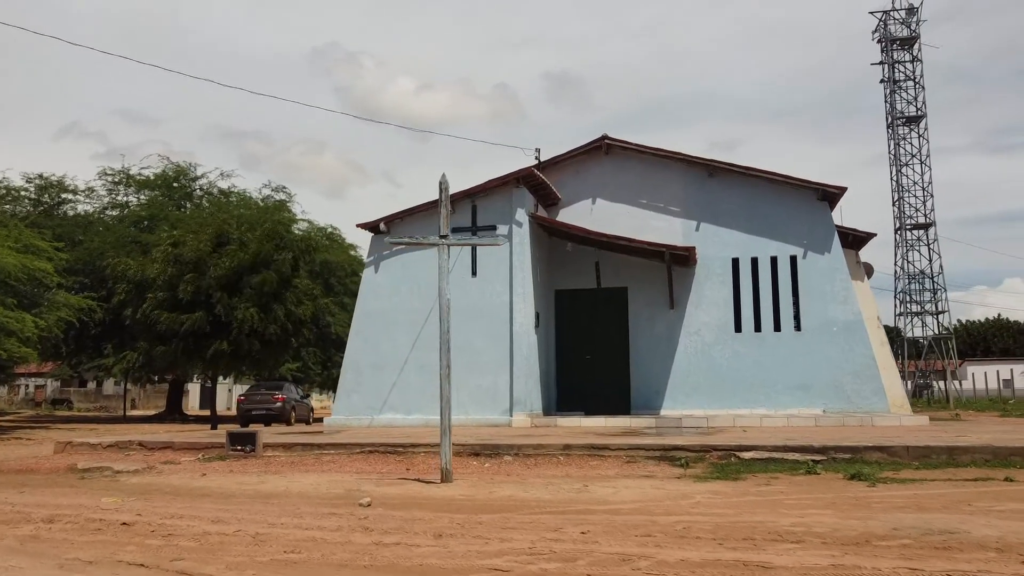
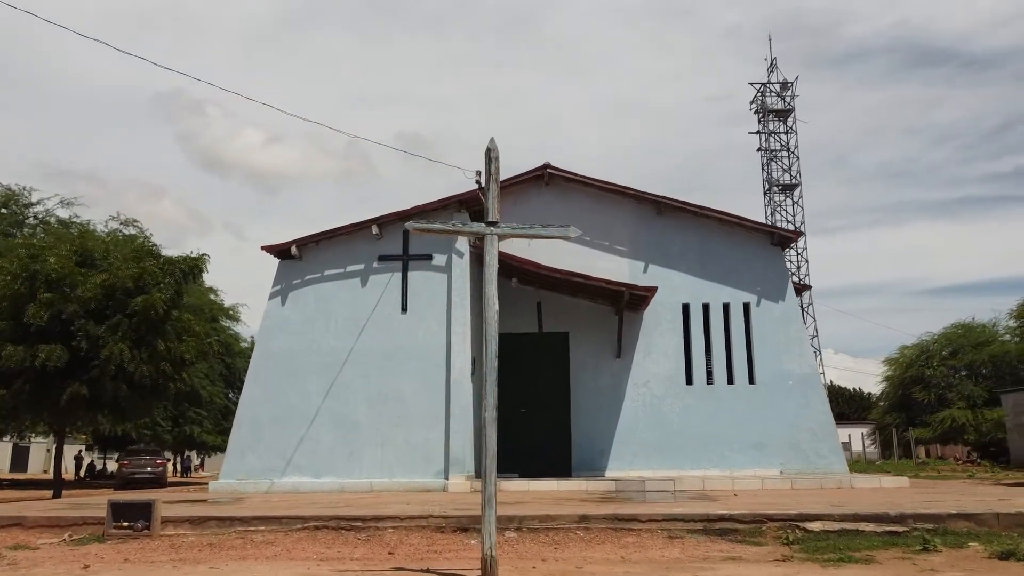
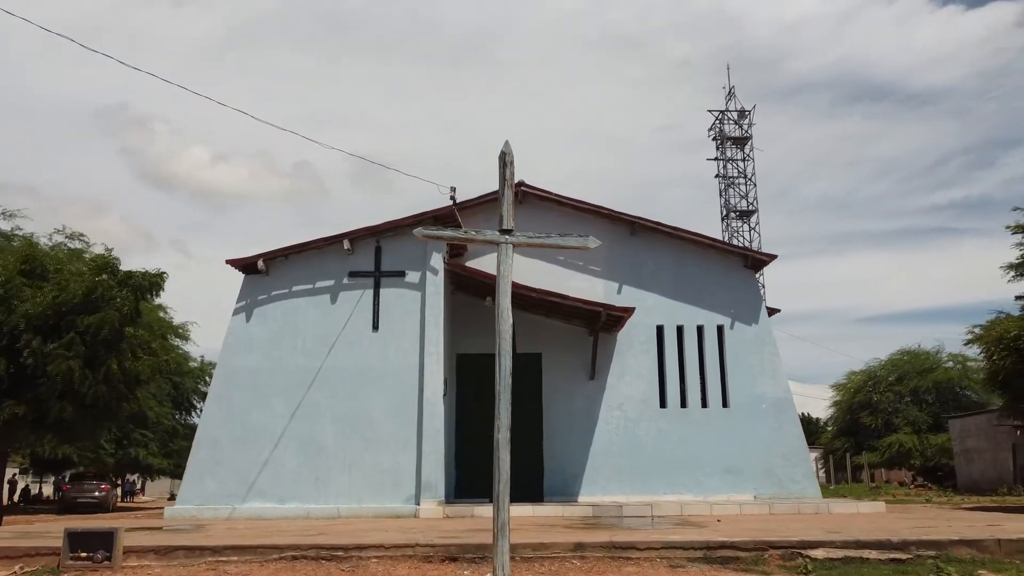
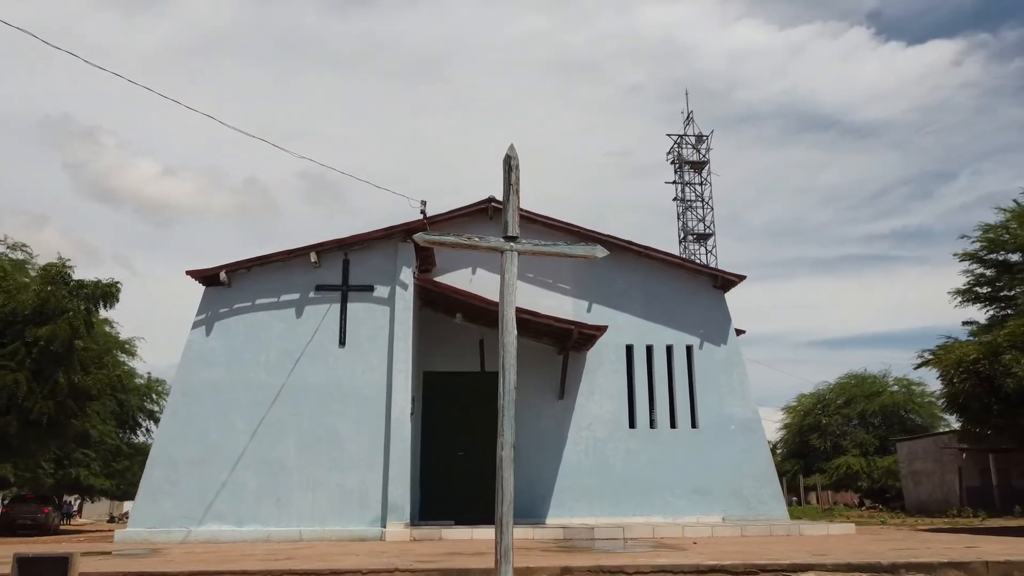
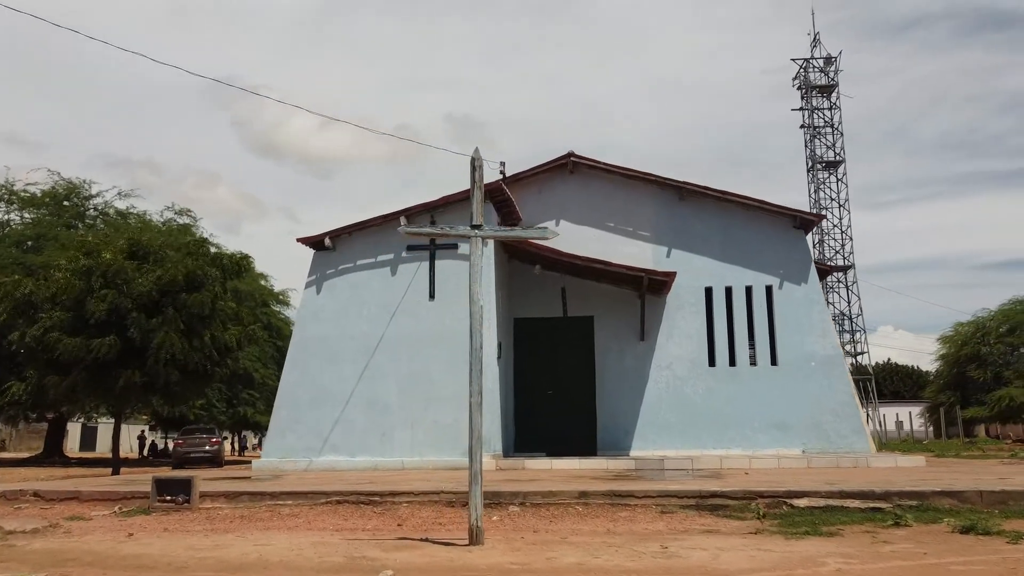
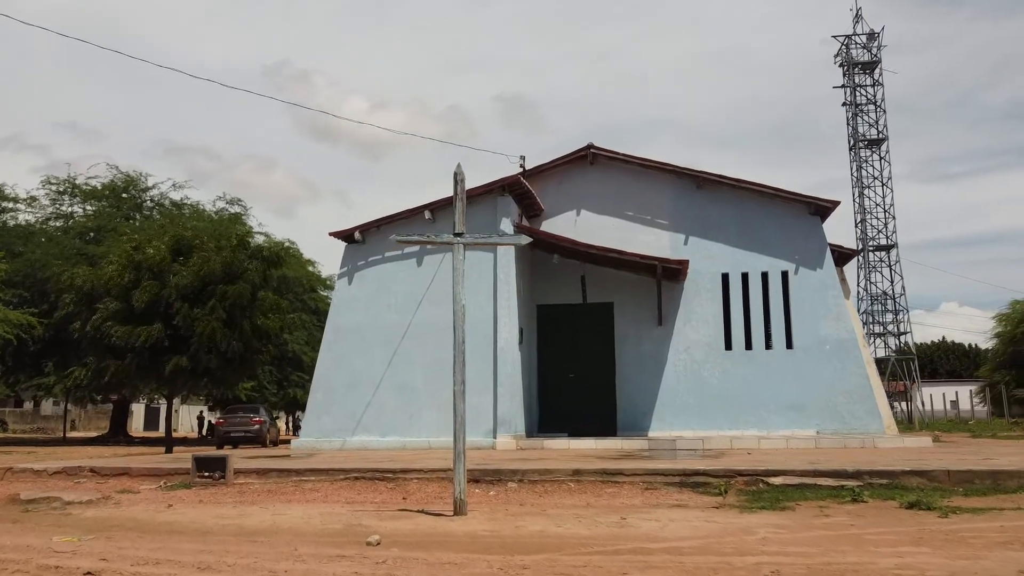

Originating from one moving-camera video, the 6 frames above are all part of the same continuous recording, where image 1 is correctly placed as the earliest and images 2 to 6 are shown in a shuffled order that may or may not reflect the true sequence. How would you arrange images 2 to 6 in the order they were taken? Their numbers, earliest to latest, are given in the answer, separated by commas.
6, 5, 2, 3, 4
